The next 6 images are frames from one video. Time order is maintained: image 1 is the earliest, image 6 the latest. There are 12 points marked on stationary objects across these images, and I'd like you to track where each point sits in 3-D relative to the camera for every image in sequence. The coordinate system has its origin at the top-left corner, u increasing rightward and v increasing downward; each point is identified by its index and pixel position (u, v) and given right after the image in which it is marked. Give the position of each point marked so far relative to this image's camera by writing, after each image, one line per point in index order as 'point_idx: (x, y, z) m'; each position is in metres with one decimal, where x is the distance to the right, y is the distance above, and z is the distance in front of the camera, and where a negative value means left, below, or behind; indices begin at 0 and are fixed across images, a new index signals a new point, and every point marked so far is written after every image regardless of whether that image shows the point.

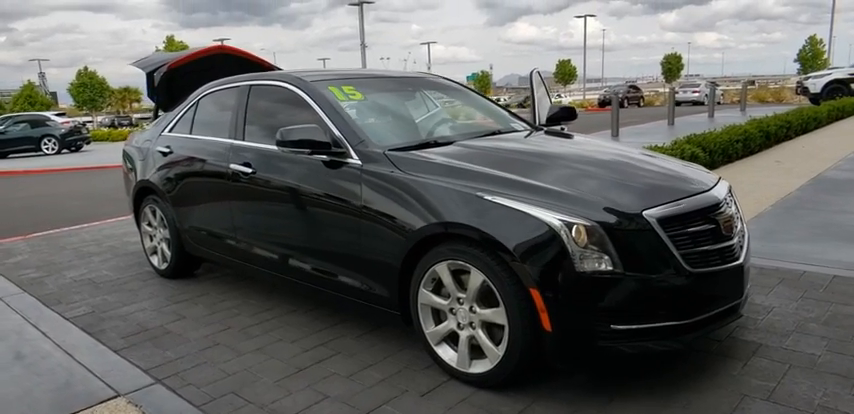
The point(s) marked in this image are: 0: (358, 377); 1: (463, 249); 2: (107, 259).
0: (-0.4, -0.9, +3.4) m
1: (+0.2, -0.2, +3.2) m
2: (-2.9, -0.5, +6.1) m
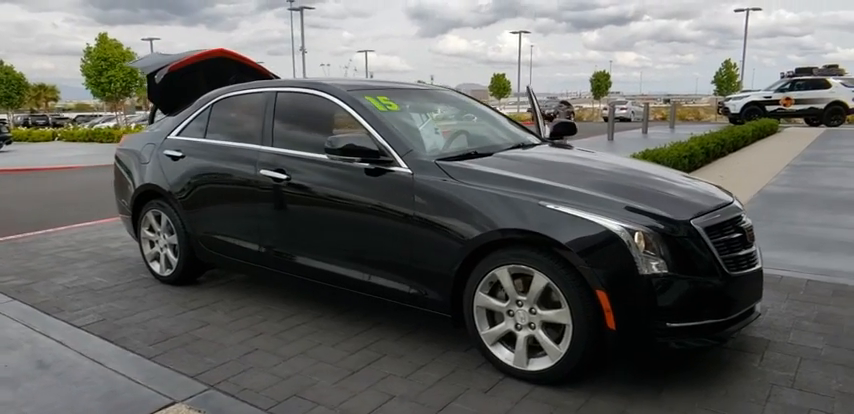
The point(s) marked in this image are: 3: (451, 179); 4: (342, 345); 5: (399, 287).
0: (-0.1, -0.9, +3.6) m
1: (+0.5, -0.2, +3.4) m
2: (-2.9, -0.5, +5.9) m
3: (+0.1, +0.2, +3.7) m
4: (-0.5, -0.8, +4.0) m
5: (-0.2, -0.5, +3.9) m
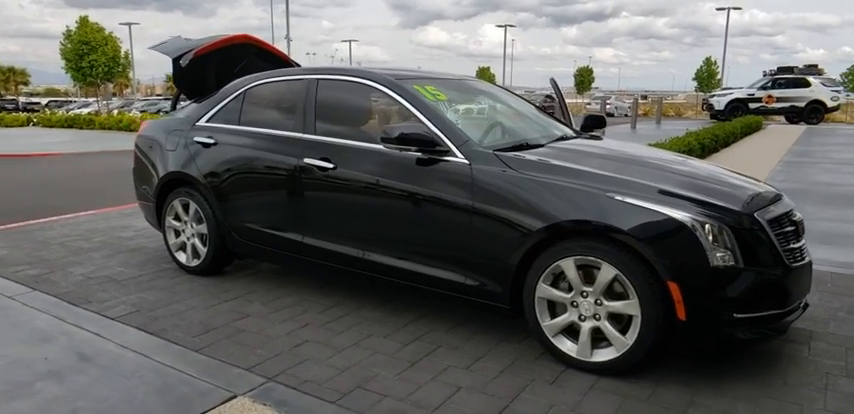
0: (+0.3, -0.9, +3.6) m
1: (+0.8, -0.2, +3.4) m
2: (-2.7, -0.4, +5.8) m
3: (+0.5, +0.2, +3.7) m
4: (-0.2, -0.8, +4.0) m
5: (+0.1, -0.4, +3.9) m
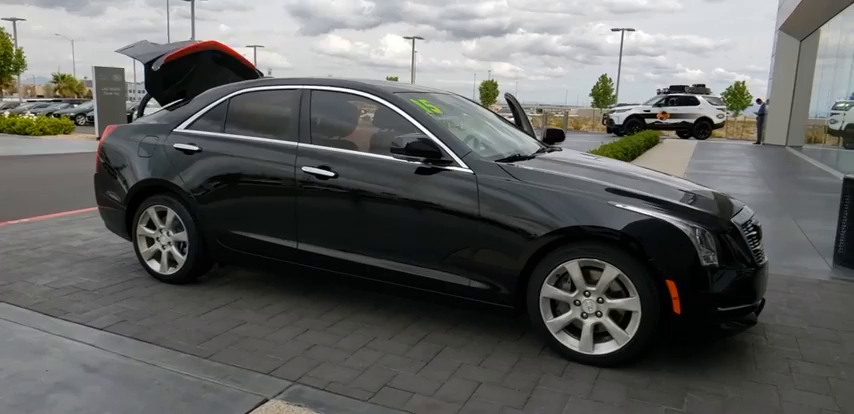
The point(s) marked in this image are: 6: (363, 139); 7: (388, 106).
0: (+0.4, -0.9, +3.8) m
1: (+1.0, -0.2, +3.8) m
2: (-3.0, -0.5, +5.5) m
3: (+0.5, +0.2, +4.0) m
4: (-0.2, -0.8, +4.1) m
5: (+0.2, -0.5, +4.1) m
6: (-0.4, +0.5, +4.4) m
7: (-0.3, +0.7, +4.4) m
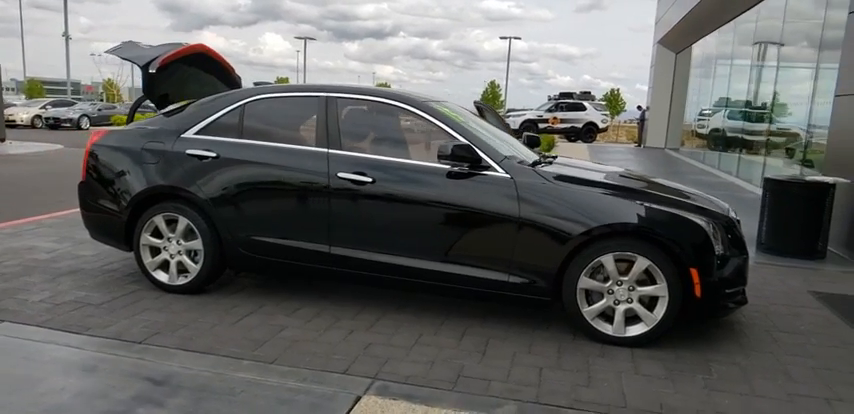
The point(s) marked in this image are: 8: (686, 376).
0: (+0.7, -0.9, +4.2) m
1: (+1.3, -0.2, +4.3) m
2: (-2.9, -0.6, +5.2) m
3: (+0.8, +0.2, +4.4) m
4: (+0.1, -0.8, +4.4) m
5: (+0.4, -0.5, +4.5) m
6: (-0.2, +0.4, +4.7) m
7: (-0.1, +0.7, +4.7) m
8: (+1.5, -1.0, +3.9) m
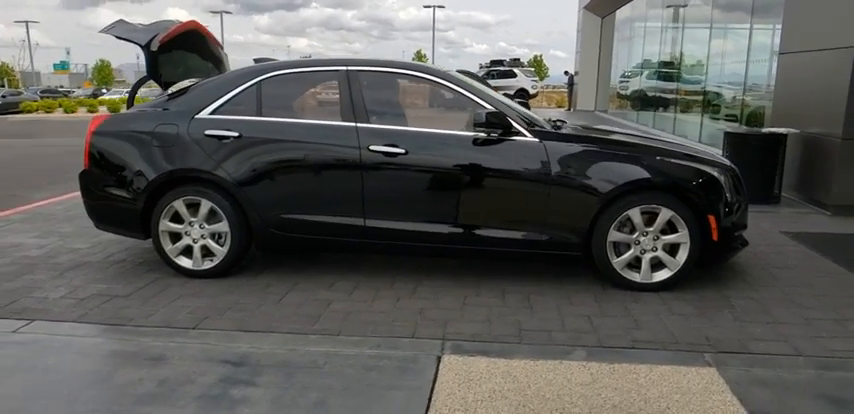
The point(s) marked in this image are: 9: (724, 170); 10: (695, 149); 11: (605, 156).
0: (+1.0, -0.6, +4.5) m
1: (+1.5, +0.1, +4.6) m
2: (-2.7, -0.5, +5.0) m
3: (+1.0, +0.4, +4.7) m
4: (+0.4, -0.6, +4.6) m
5: (+0.7, -0.2, +4.7) m
6: (-0.1, +0.6, +4.8) m
7: (+0.1, +0.9, +4.8) m
8: (+1.9, -0.7, +4.4) m
9: (+2.1, +0.3, +4.8) m
10: (+2.0, +0.4, +5.0) m
11: (+1.2, +0.3, +4.6) m
